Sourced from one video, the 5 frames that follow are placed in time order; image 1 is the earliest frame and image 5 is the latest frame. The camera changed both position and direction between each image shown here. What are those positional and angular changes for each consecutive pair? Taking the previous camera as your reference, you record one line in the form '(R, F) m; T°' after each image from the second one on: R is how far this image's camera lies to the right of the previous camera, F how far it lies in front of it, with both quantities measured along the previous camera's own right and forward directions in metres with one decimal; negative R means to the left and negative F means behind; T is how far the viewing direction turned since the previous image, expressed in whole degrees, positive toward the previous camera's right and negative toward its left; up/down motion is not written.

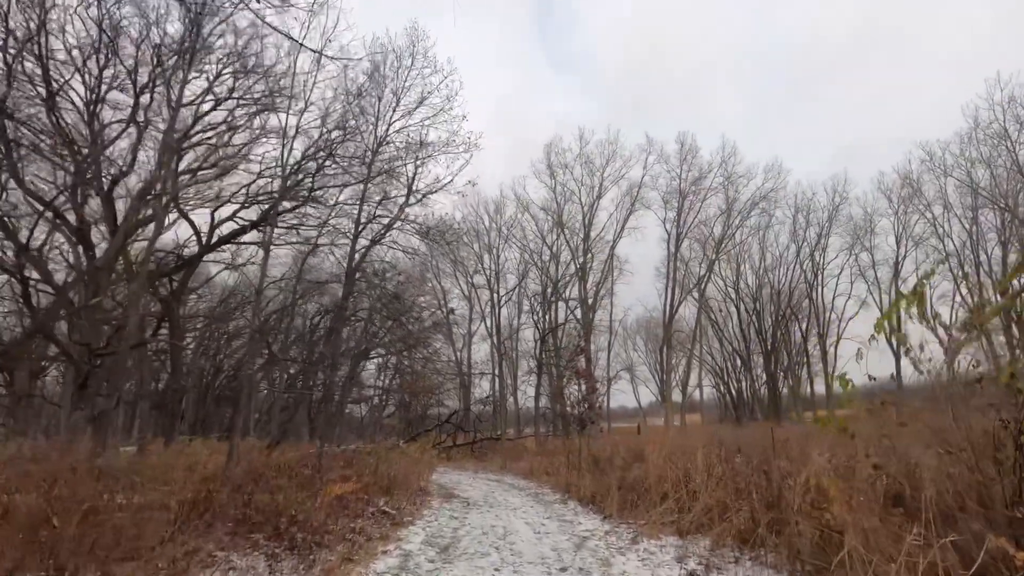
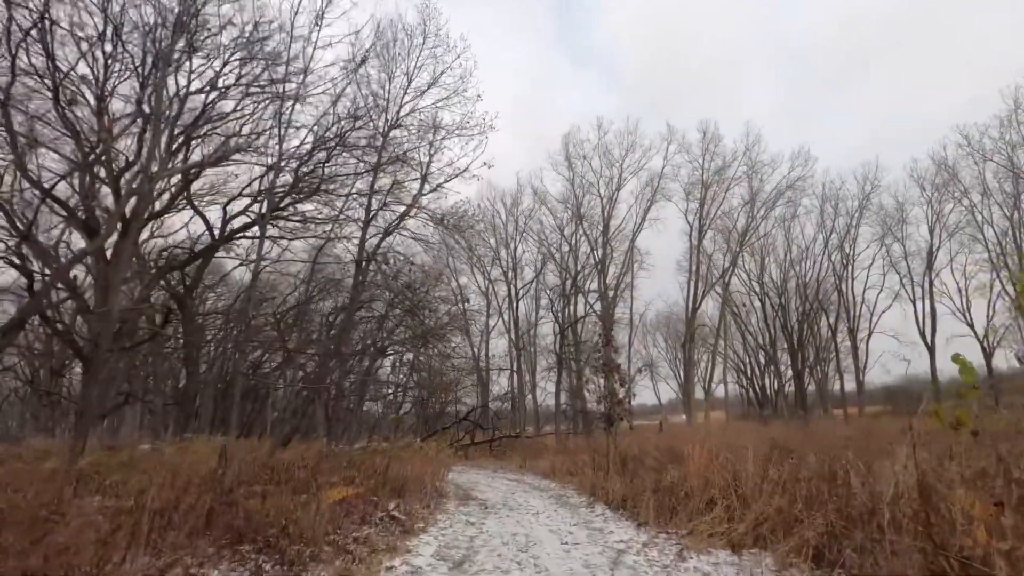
(0.0, +0.8) m; -2°
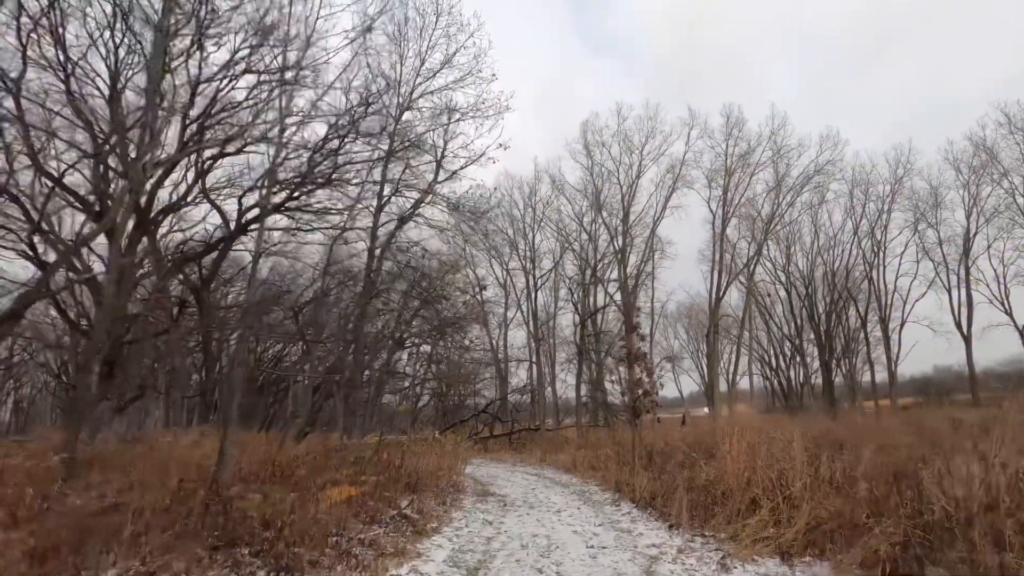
(0.0, +0.5) m; -2°
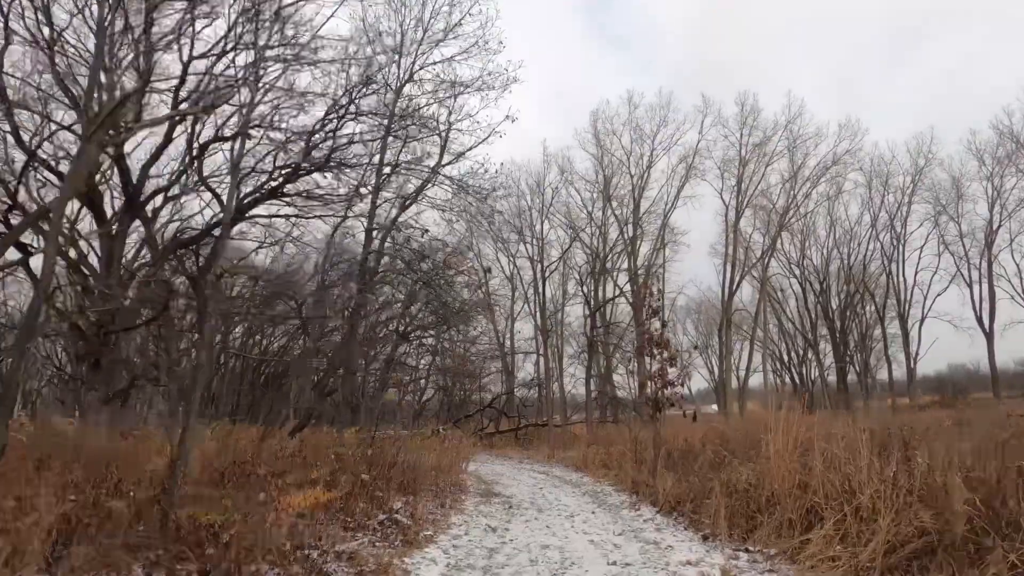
(0.0, +0.8) m; -1°
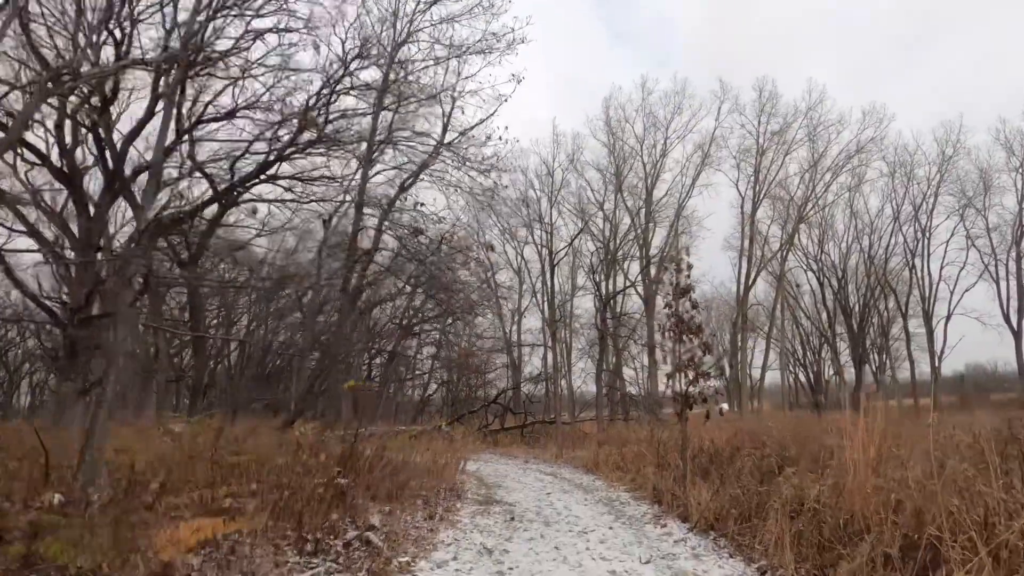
(0.0, +1.1) m; -1°
